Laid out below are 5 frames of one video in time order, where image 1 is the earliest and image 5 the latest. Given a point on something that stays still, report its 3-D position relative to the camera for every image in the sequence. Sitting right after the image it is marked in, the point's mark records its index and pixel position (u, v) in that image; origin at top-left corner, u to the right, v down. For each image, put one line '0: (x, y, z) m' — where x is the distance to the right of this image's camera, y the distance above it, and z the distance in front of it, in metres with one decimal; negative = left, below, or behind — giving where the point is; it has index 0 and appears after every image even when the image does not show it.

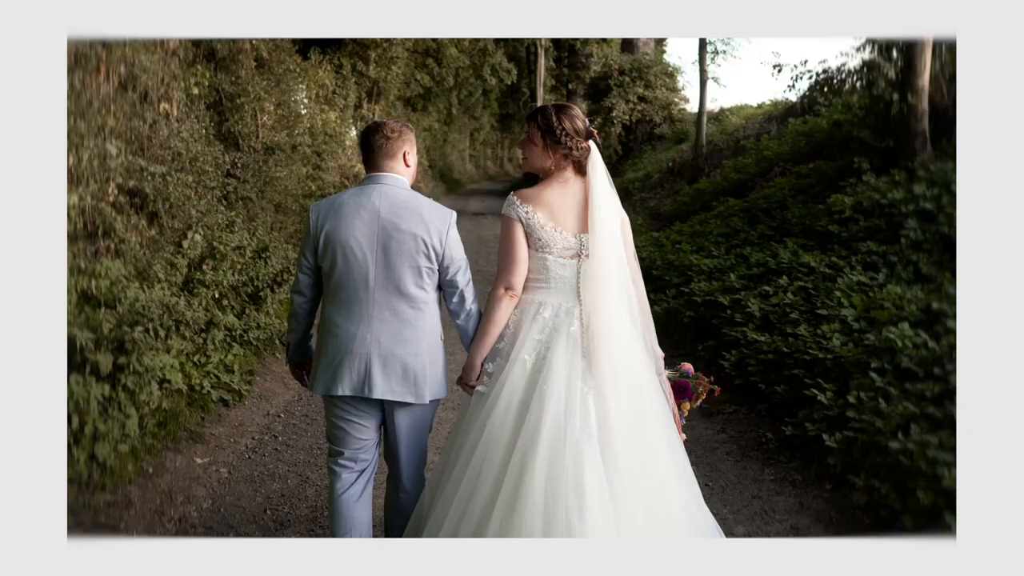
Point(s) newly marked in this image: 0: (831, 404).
0: (+1.9, -0.7, +4.8) m
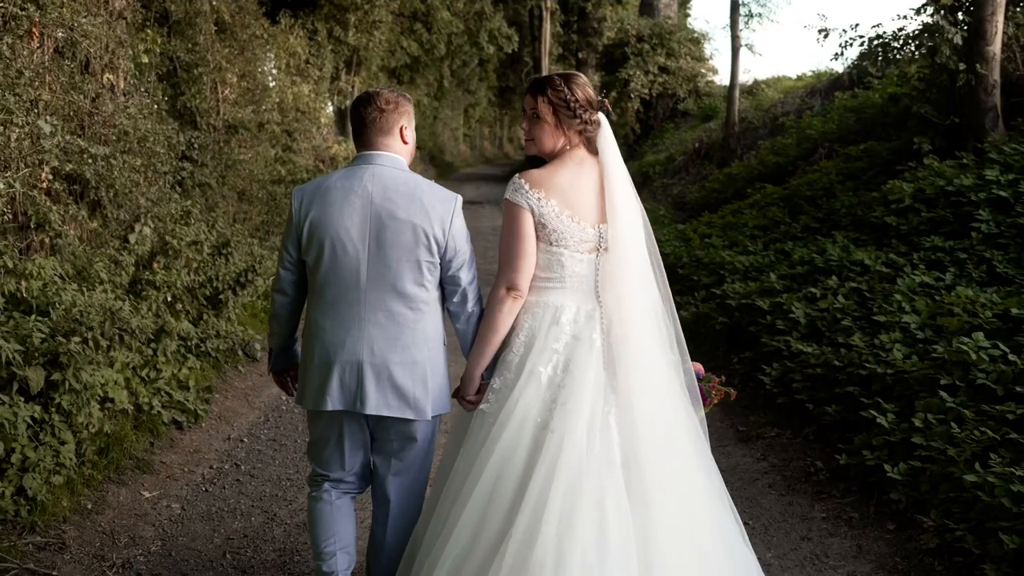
0: (+1.9, -0.7, +4.1) m
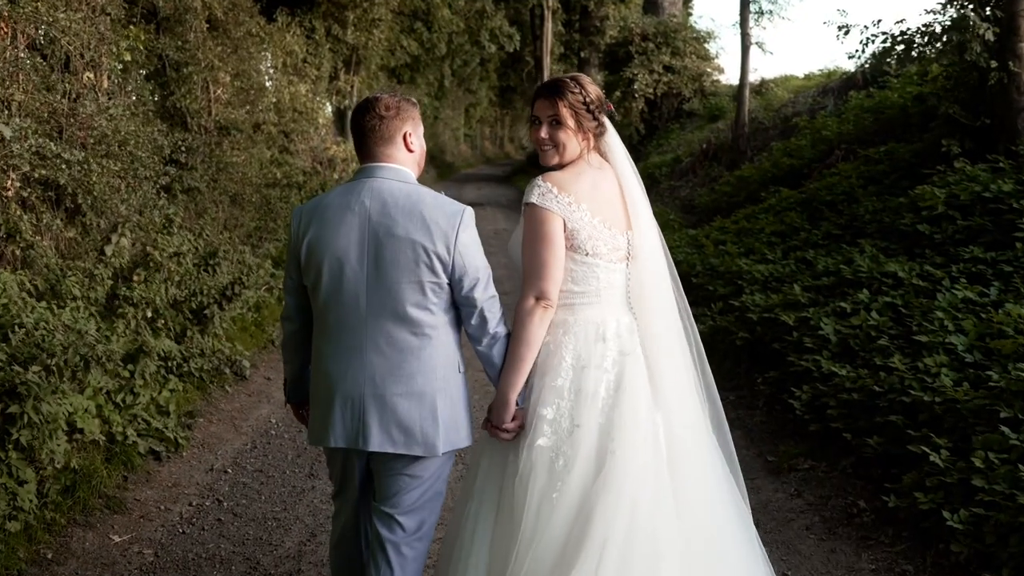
0: (+1.9, -0.8, +3.6) m
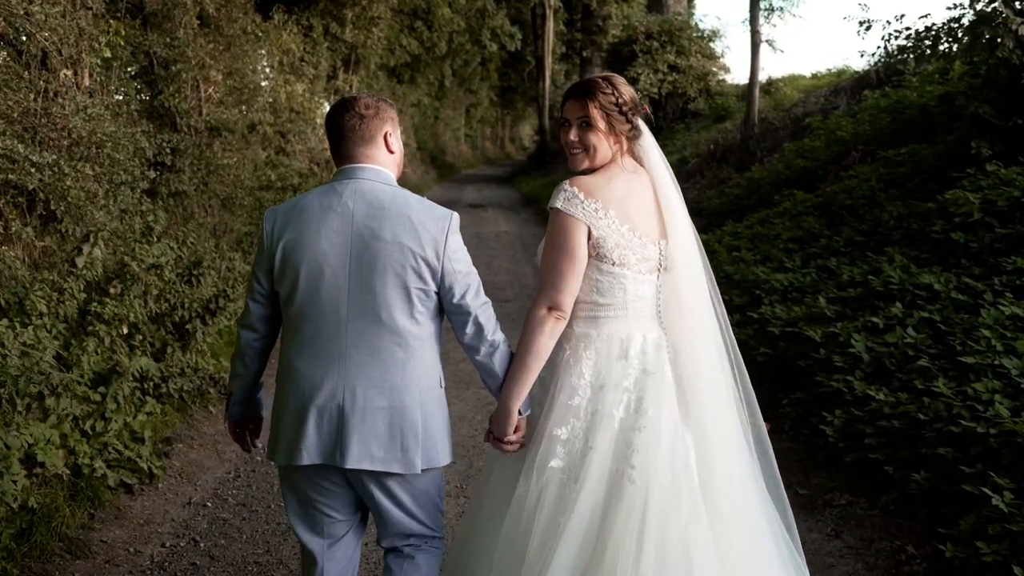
0: (+2.0, -0.9, +3.2) m
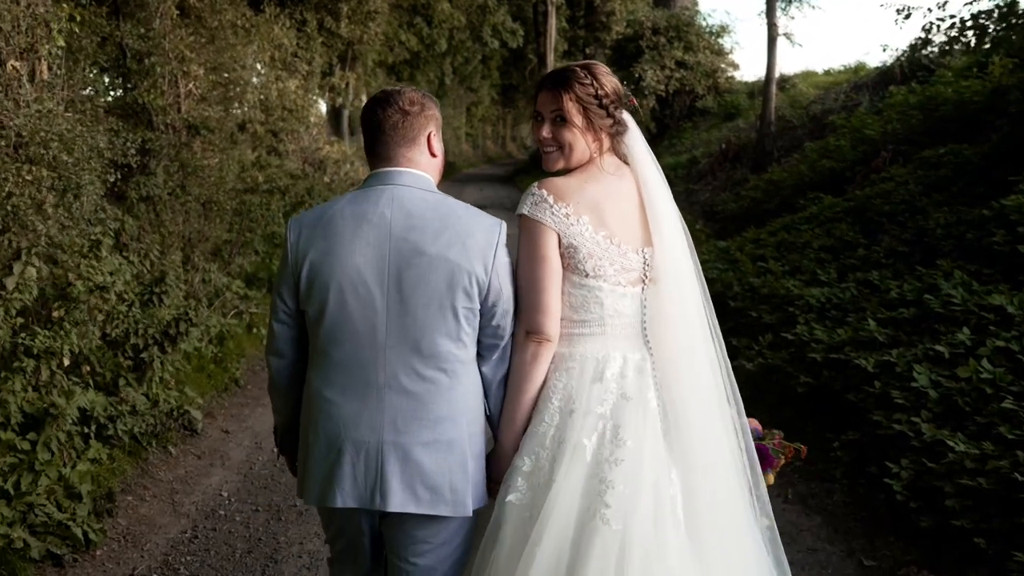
0: (+2.0, -1.0, +2.5) m
